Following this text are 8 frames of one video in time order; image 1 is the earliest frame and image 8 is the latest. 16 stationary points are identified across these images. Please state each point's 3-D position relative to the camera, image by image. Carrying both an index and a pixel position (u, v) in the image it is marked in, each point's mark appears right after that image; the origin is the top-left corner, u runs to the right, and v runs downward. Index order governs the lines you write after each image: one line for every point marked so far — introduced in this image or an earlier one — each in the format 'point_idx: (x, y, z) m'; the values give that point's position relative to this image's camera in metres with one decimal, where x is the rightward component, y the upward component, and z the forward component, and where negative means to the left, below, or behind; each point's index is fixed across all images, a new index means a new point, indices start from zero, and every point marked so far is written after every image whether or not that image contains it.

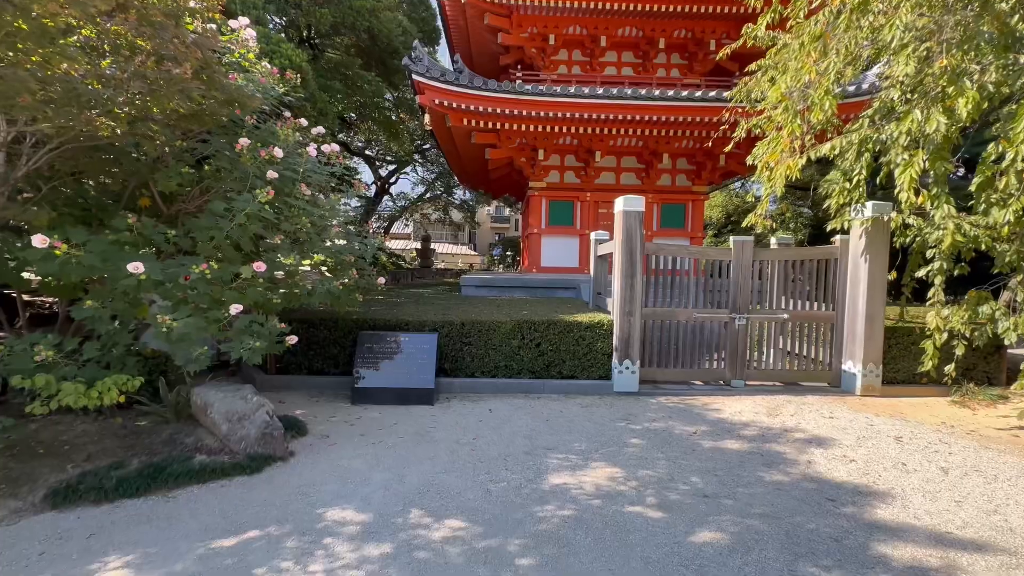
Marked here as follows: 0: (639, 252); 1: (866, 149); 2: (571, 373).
0: (+1.6, +0.5, +5.7) m
1: (+4.0, +1.6, +5.0) m
2: (+0.8, -1.1, +5.9) m
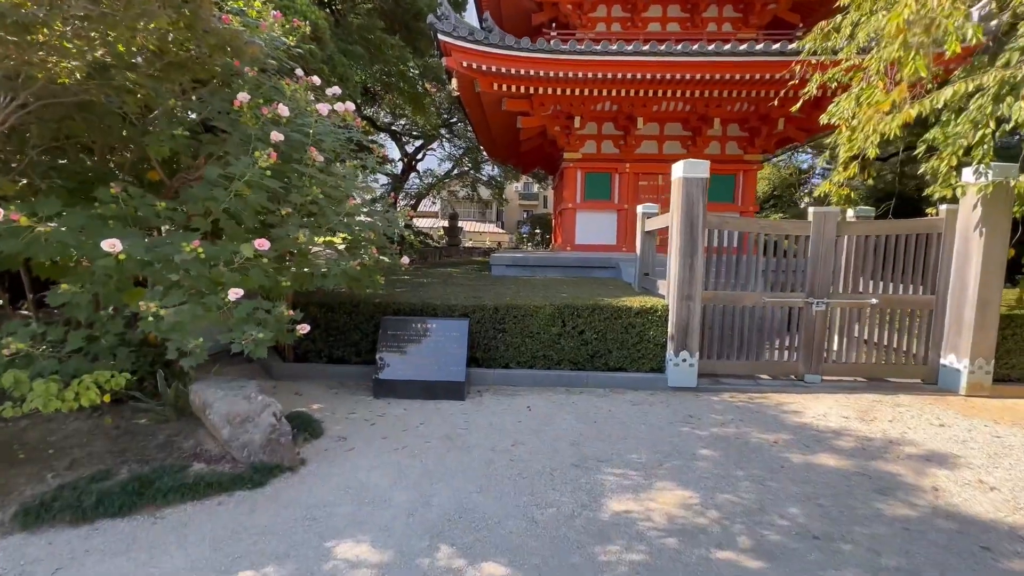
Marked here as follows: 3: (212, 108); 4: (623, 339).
0: (+2.1, +0.7, +4.9) m
1: (+4.4, +1.7, +4.0) m
2: (+1.2, -0.9, +5.2) m
3: (-2.5, +1.5, +3.7) m
4: (+1.3, -0.6, +5.2) m
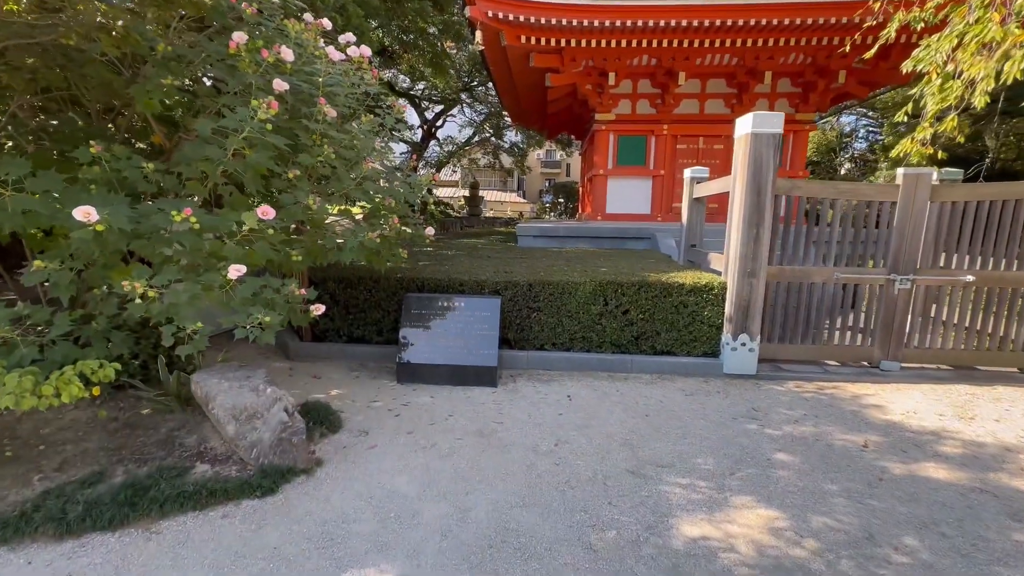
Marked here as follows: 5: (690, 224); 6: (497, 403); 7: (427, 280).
0: (+2.4, +0.9, +4.2) m
1: (+4.7, +1.9, +3.2) m
2: (+1.6, -0.6, +4.7) m
3: (-2.2, +1.7, +3.2) m
4: (+1.7, -0.3, +4.6) m
5: (+2.4, +0.9, +6.1) m
6: (-0.1, -1.0, +3.9) m
7: (-0.9, +0.1, +4.8) m
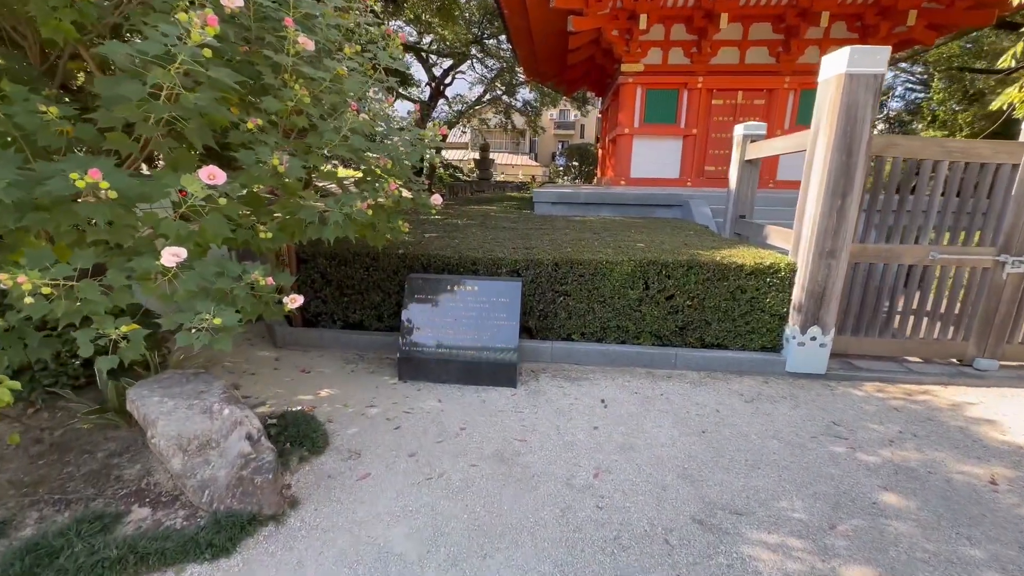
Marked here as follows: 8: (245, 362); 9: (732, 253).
0: (+2.6, +1.0, +3.4) m
1: (+4.9, +1.9, +2.2) m
2: (+1.8, -0.5, +3.9) m
3: (-2.0, +1.7, +2.4) m
4: (+1.8, -0.2, +3.9) m
5: (+2.7, +1.2, +5.3) m
6: (0.0, -0.9, +3.2) m
7: (-0.7, +0.3, +4.0) m
8: (-2.3, -0.6, +3.9) m
9: (+2.0, +0.3, +4.0) m
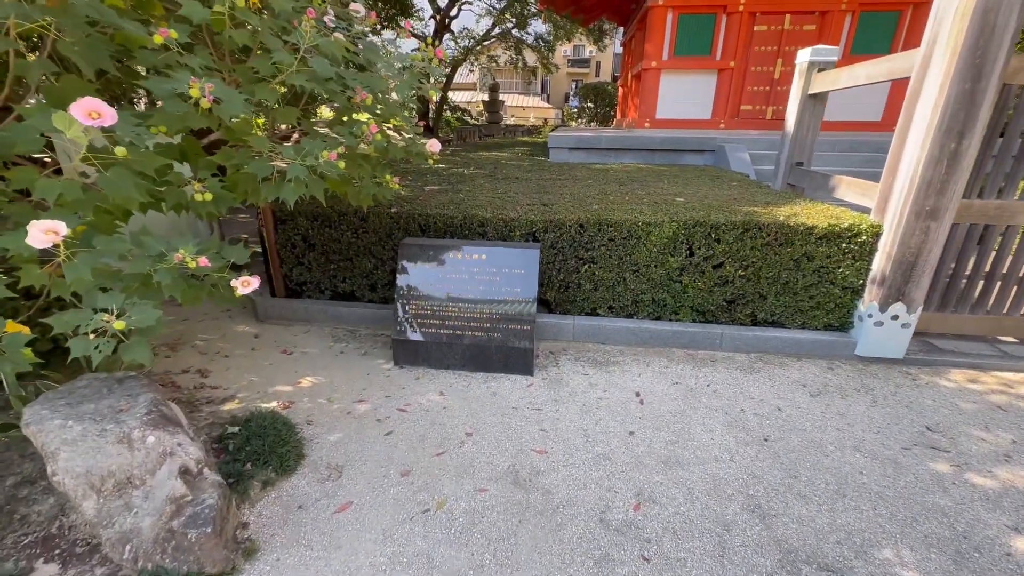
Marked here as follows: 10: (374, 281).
0: (+2.7, +1.2, +2.5) m
1: (+5.0, +2.0, +1.2) m
2: (+1.9, -0.2, +3.3) m
3: (-1.9, +1.8, +1.6) m
4: (+2.0, +0.1, +3.2) m
5: (+2.8, +1.5, +4.4) m
6: (+0.1, -0.7, +2.7) m
7: (-0.6, +0.5, +3.4) m
8: (-2.2, -0.4, +3.4) m
9: (+2.1, +0.6, +3.3) m
10: (-1.1, +0.1, +3.6) m
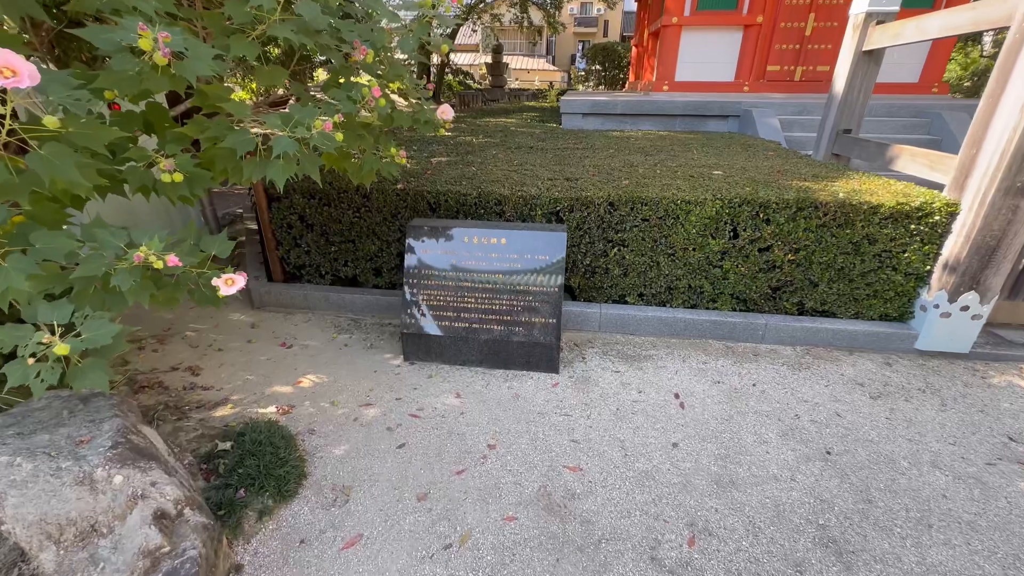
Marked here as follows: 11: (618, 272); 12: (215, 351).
0: (+2.9, +1.3, +2.1) m
1: (+5.1, +1.9, +0.7) m
2: (+2.1, -0.1, +3.0) m
3: (-1.8, +1.8, +1.1) m
4: (+2.1, +0.1, +2.8) m
5: (+3.0, +1.7, +4.0) m
6: (+0.3, -0.7, +2.4) m
7: (-0.5, +0.6, +3.0) m
8: (-2.1, -0.3, +3.1) m
9: (+2.2, +0.6, +2.9) m
10: (-1.0, +0.2, +3.3) m
11: (+0.7, +0.1, +3.0) m
12: (-1.9, -0.4, +2.9) m
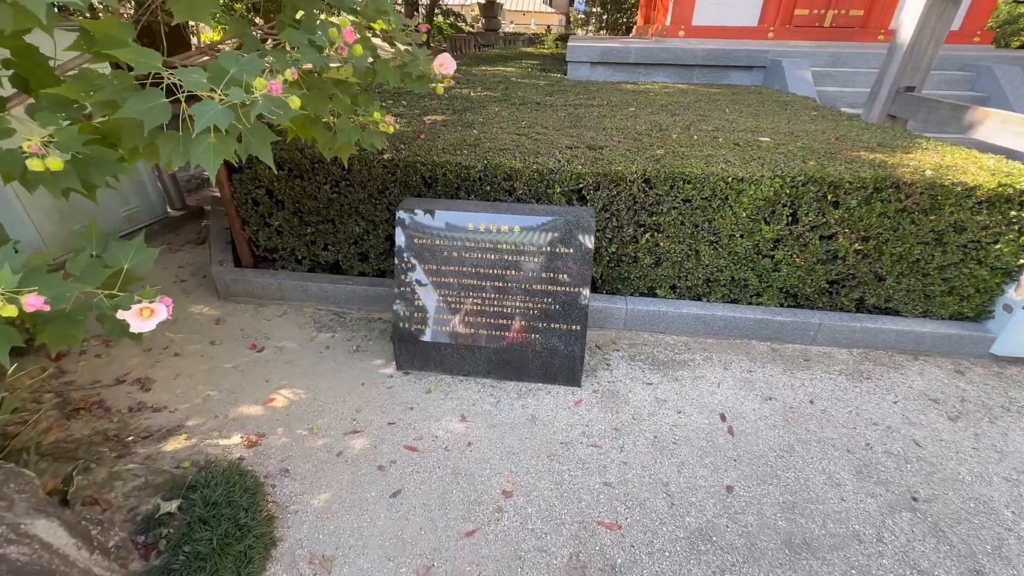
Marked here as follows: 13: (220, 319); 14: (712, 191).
0: (+2.9, +1.2, +1.5) m
1: (+5.2, +1.7, +0.1) m
2: (+2.1, -0.1, +2.5) m
3: (-1.7, +1.6, +0.4) m
4: (+2.2, +0.2, +2.4) m
5: (+3.0, +1.8, +3.4) m
6: (+0.3, -0.7, +2.0) m
7: (-0.4, +0.7, +2.5) m
8: (-2.0, -0.2, +2.6) m
9: (+2.3, +0.7, +2.4) m
10: (-0.9, +0.2, +2.8) m
11: (+0.8, +0.2, +2.6) m
12: (-1.8, -0.4, +2.4) m
13: (-1.8, -0.2, +2.7) m
14: (+1.1, +0.5, +2.3) m
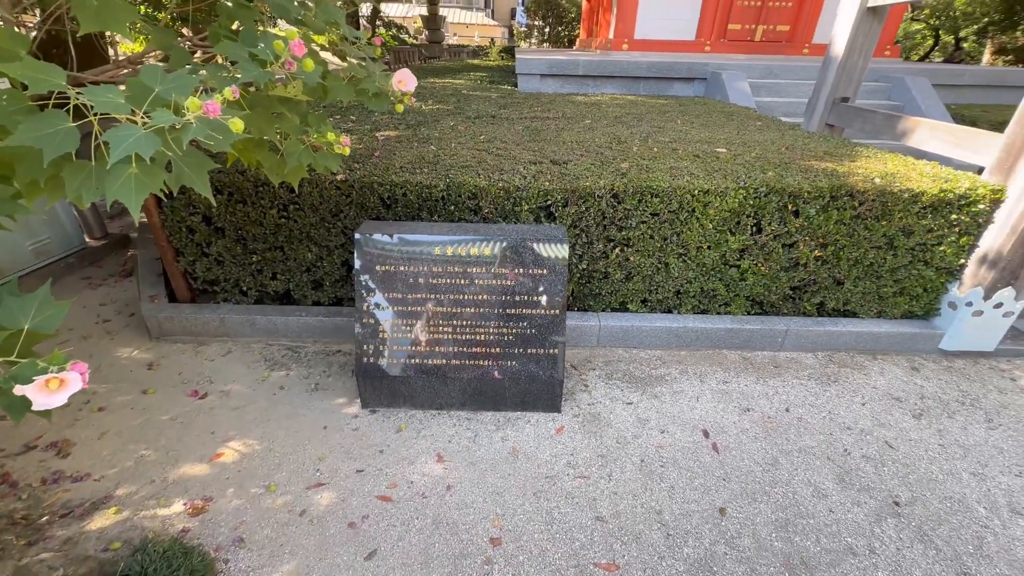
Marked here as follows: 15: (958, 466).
0: (+2.8, +1.2, +1.7) m
1: (+5.2, +1.9, +0.6) m
2: (+2.0, -0.1, +2.6) m
3: (-1.7, +1.5, +0.2) m
4: (+2.0, +0.1, +2.5) m
5: (+2.7, +1.8, +3.6) m
6: (+0.3, -0.8, +1.9) m
7: (-0.6, +0.5, +2.3) m
8: (-2.2, -0.5, +2.3) m
9: (+2.1, +0.7, +2.5) m
10: (-1.1, +0.1, +2.6) m
11: (+0.6, +0.1, +2.5) m
12: (-2.0, -0.6, +2.1) m
13: (-1.9, -0.4, +2.4) m
14: (+0.9, +0.4, +2.3) m
15: (+1.9, -0.8, +1.9) m
